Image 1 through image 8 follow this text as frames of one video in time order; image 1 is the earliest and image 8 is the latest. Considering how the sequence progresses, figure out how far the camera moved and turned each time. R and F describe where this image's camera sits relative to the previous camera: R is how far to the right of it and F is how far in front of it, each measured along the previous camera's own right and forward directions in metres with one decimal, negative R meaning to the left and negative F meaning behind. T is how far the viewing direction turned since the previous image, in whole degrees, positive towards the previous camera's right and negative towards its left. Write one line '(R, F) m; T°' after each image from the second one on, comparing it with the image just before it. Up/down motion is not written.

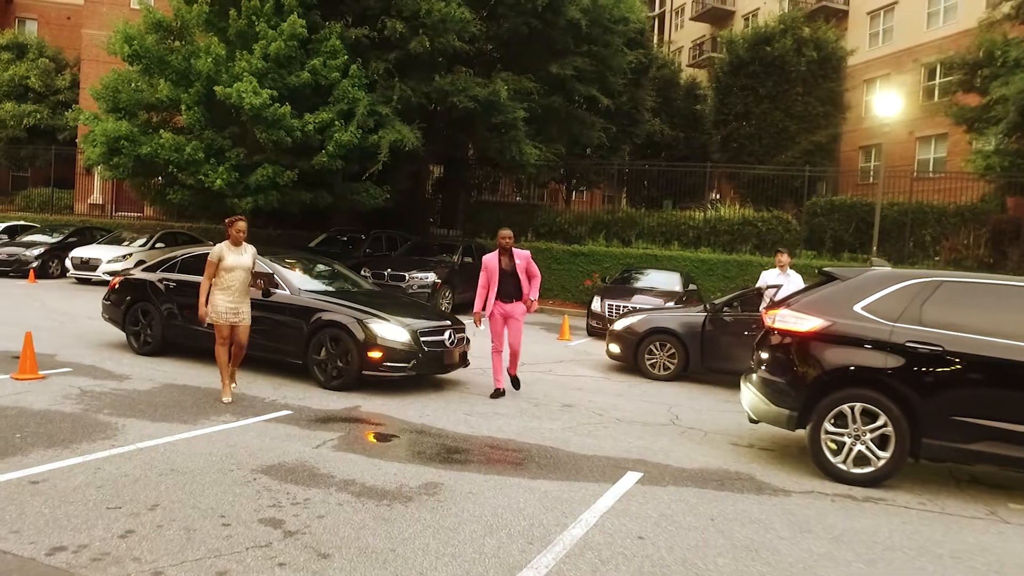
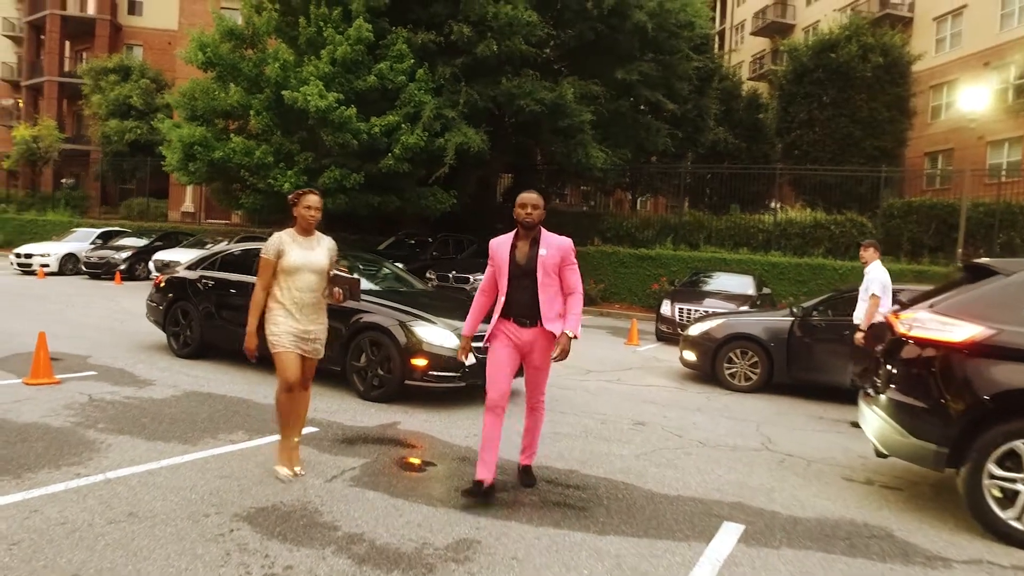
(0.0, +1.1) m; -5°
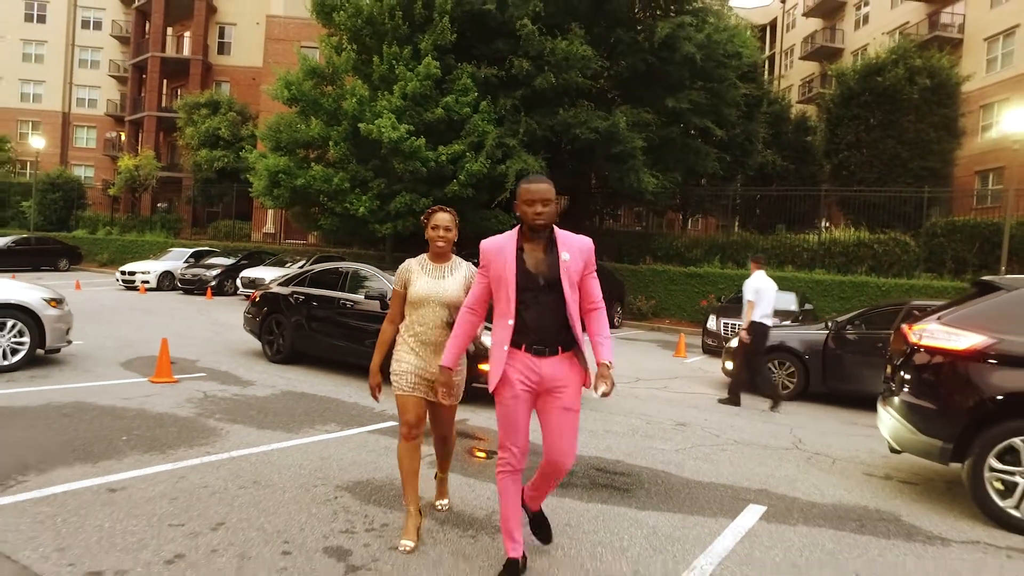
(0.0, -0.7) m; -4°
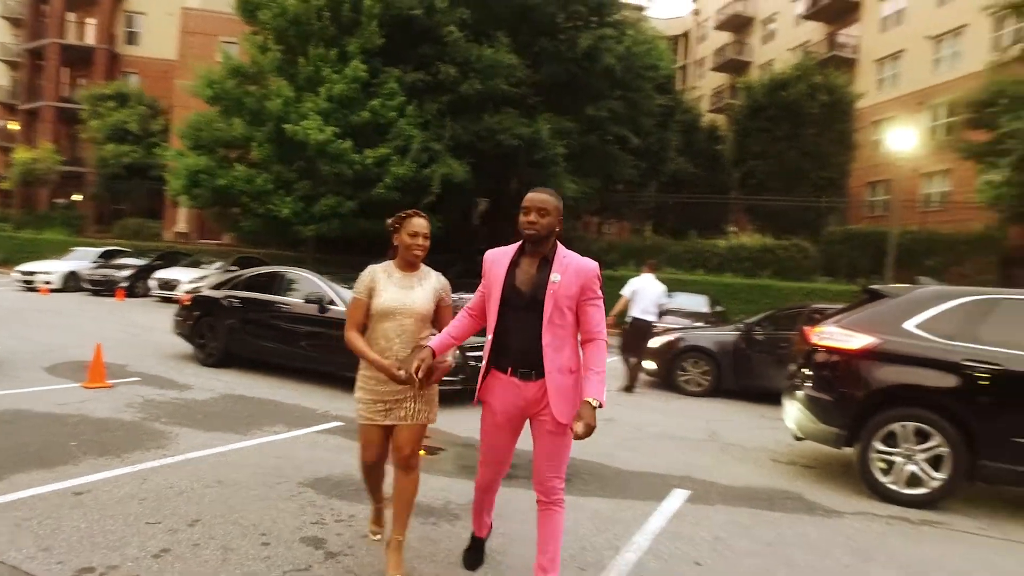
(-0.2, -0.4) m; +6°
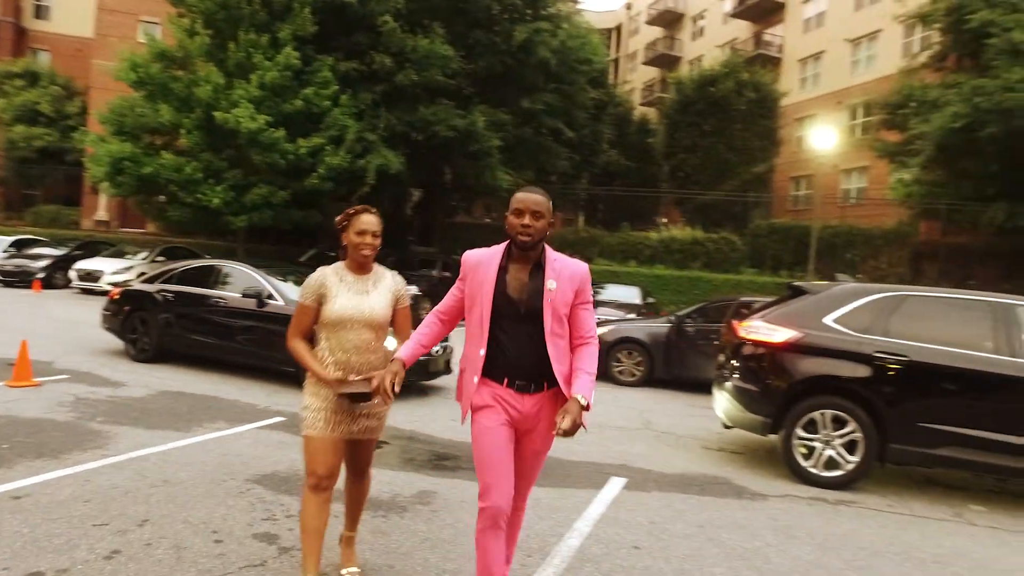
(-0.1, -0.1) m; +5°
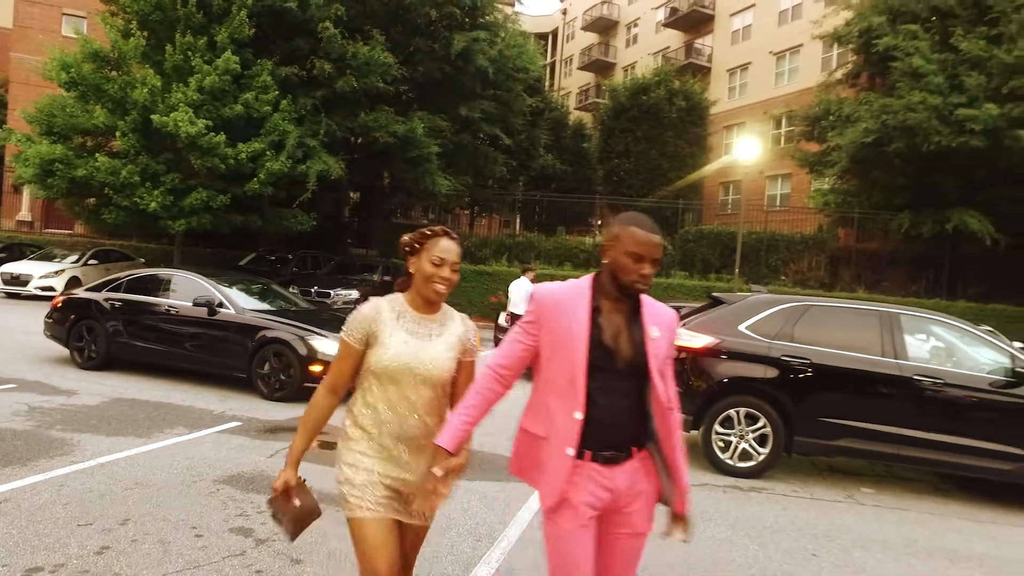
(-0.1, -0.5) m; +5°
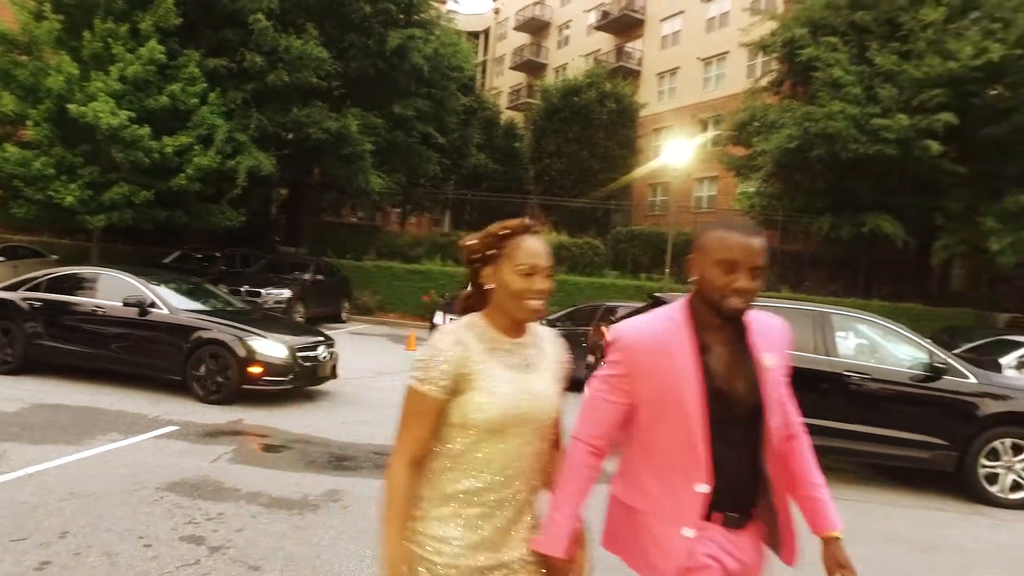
(-0.2, 0.0) m; +5°
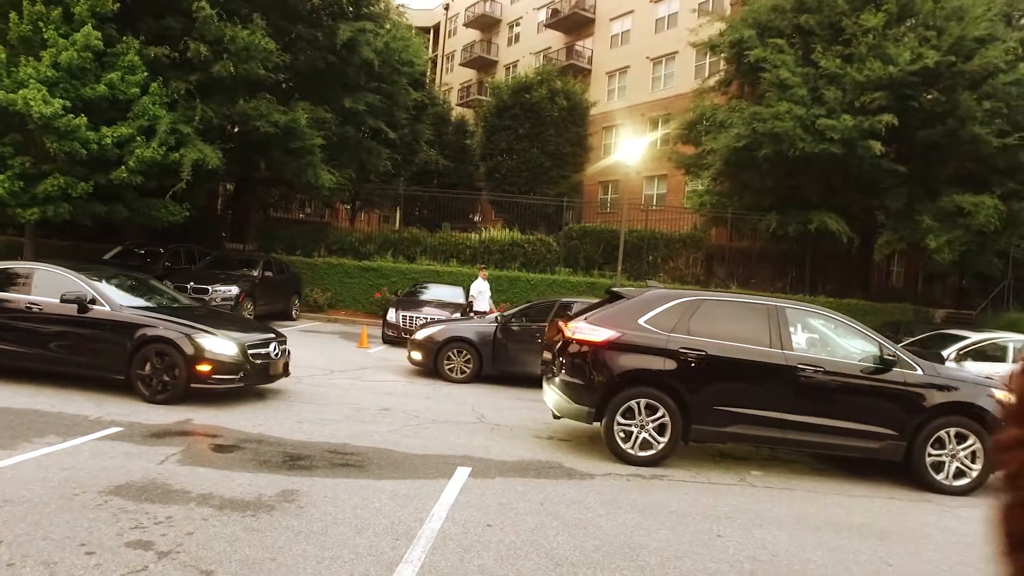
(-0.1, +0.1) m; +4°
